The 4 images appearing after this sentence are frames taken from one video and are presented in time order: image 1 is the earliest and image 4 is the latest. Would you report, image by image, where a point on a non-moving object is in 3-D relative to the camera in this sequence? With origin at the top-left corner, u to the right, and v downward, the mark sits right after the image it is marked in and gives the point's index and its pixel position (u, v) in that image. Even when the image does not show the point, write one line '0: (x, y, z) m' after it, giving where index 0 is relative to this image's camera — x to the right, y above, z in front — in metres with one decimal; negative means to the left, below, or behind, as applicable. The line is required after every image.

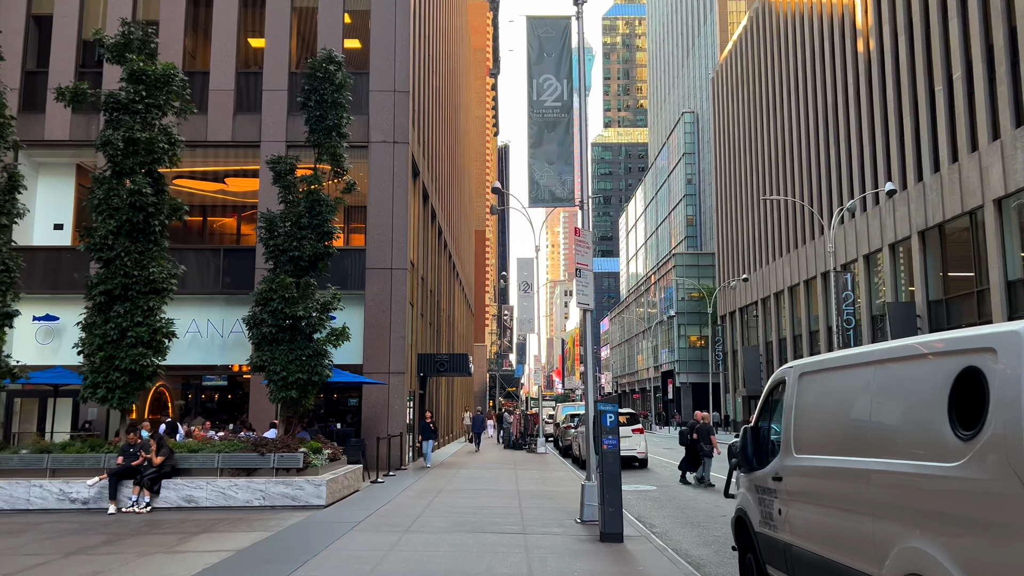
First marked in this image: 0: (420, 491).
0: (-1.7, -3.7, +15.0) m
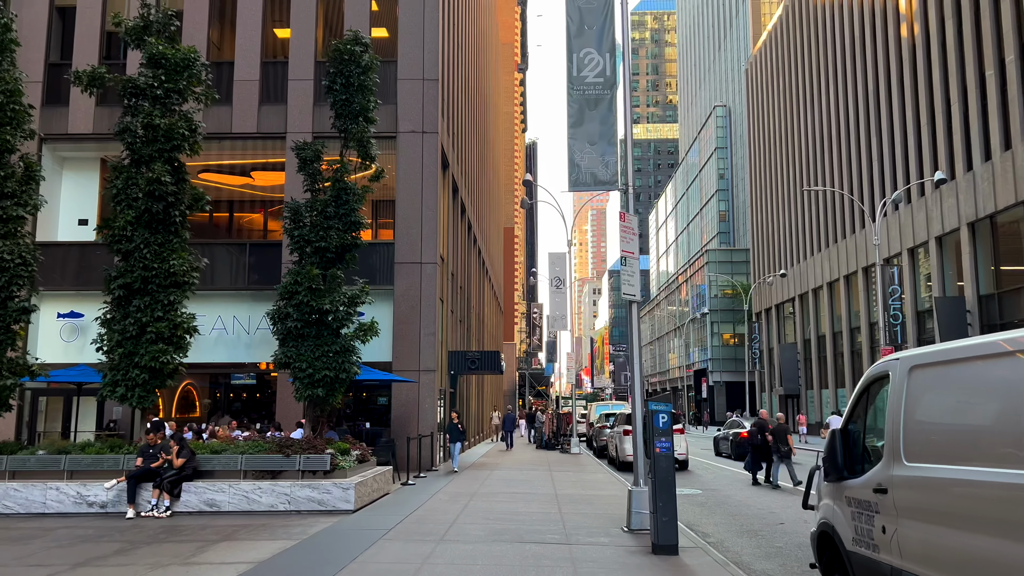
0: (-1.0, -3.6, +14.2) m
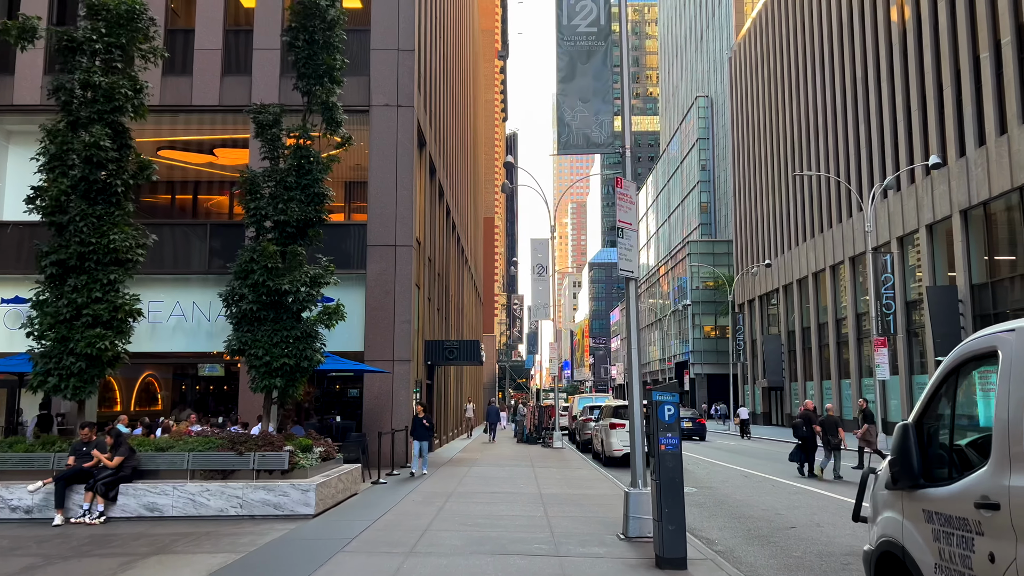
0: (-1.3, -3.3, +13.0) m
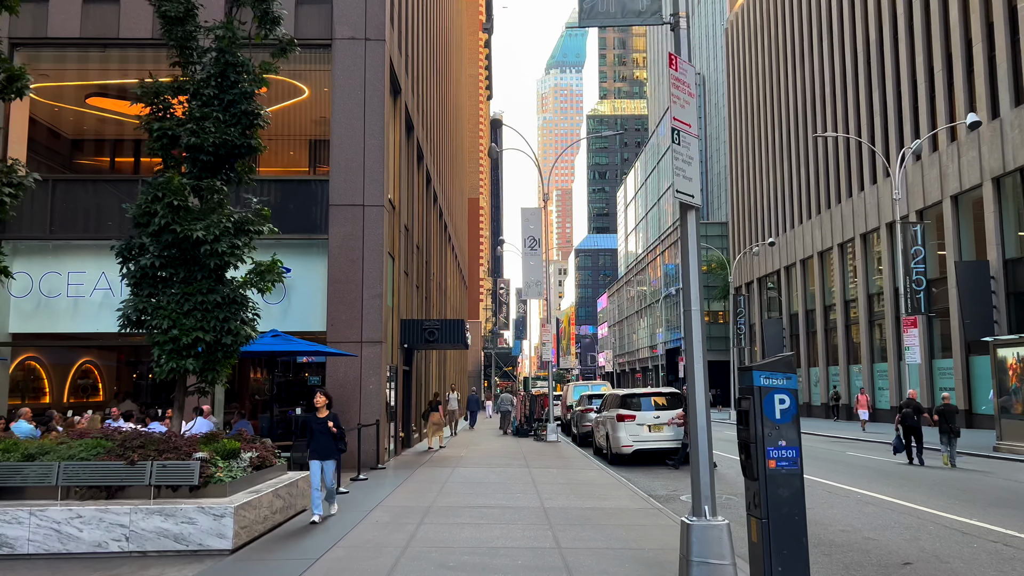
0: (-1.4, -2.7, +9.9) m
